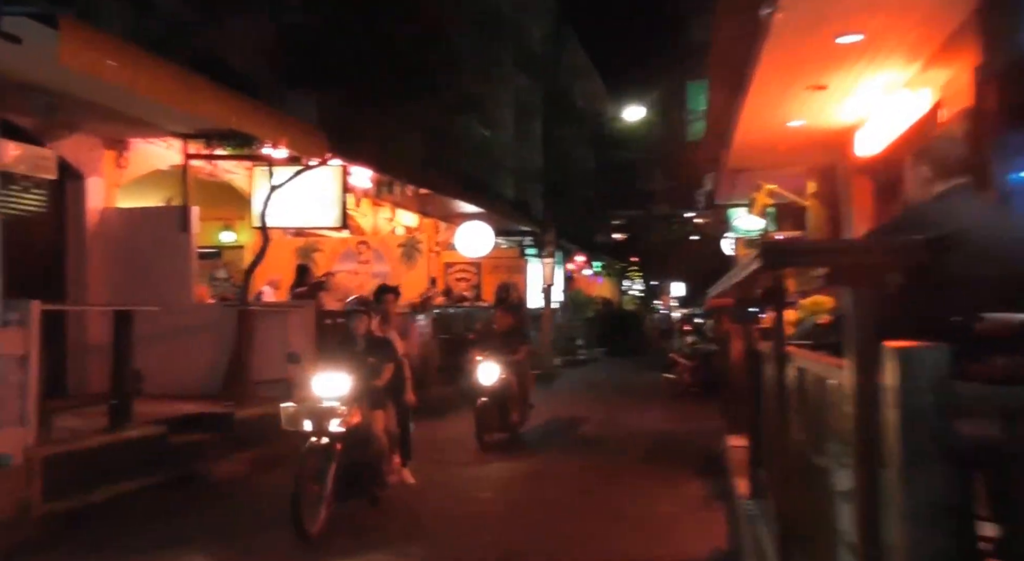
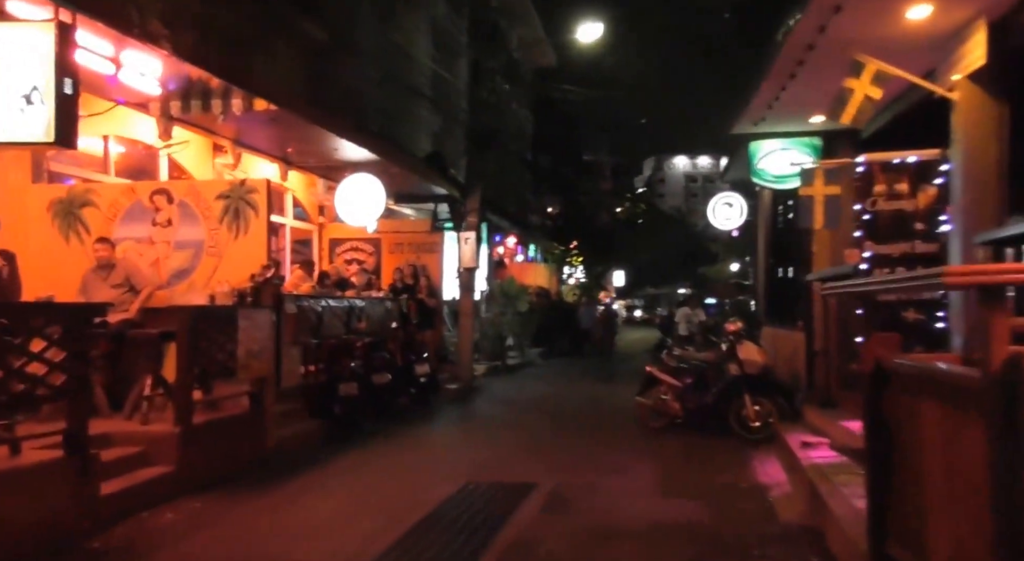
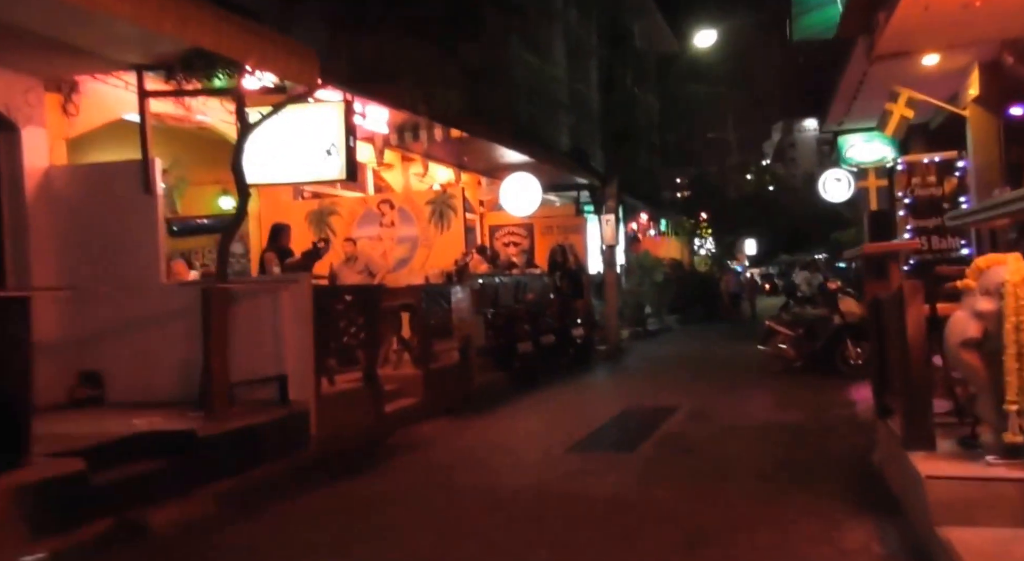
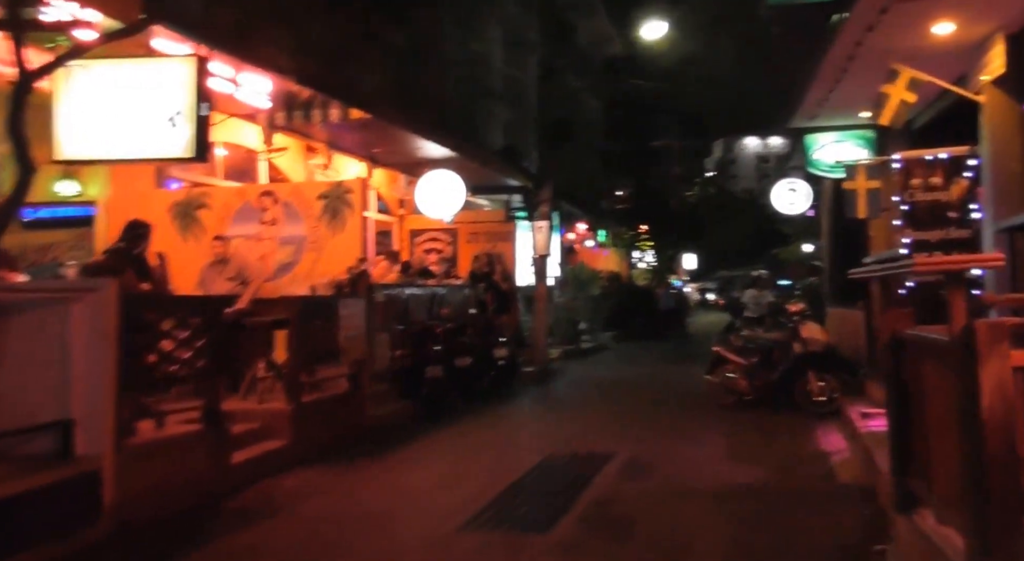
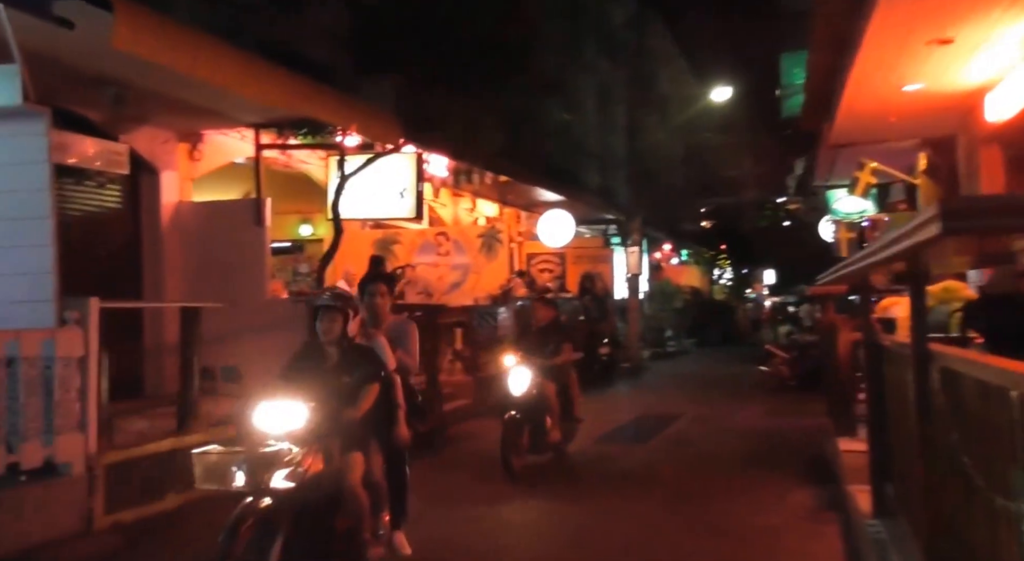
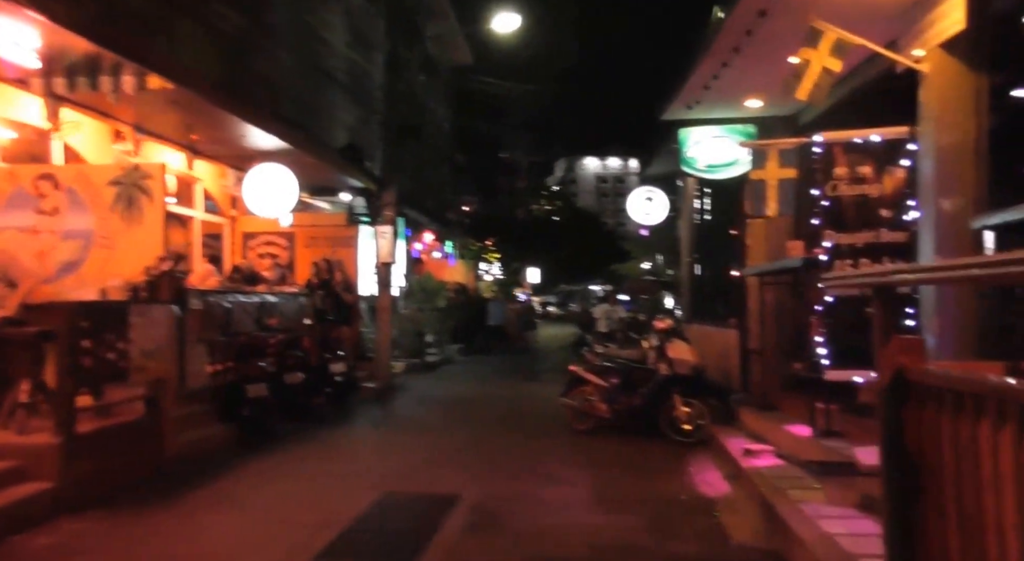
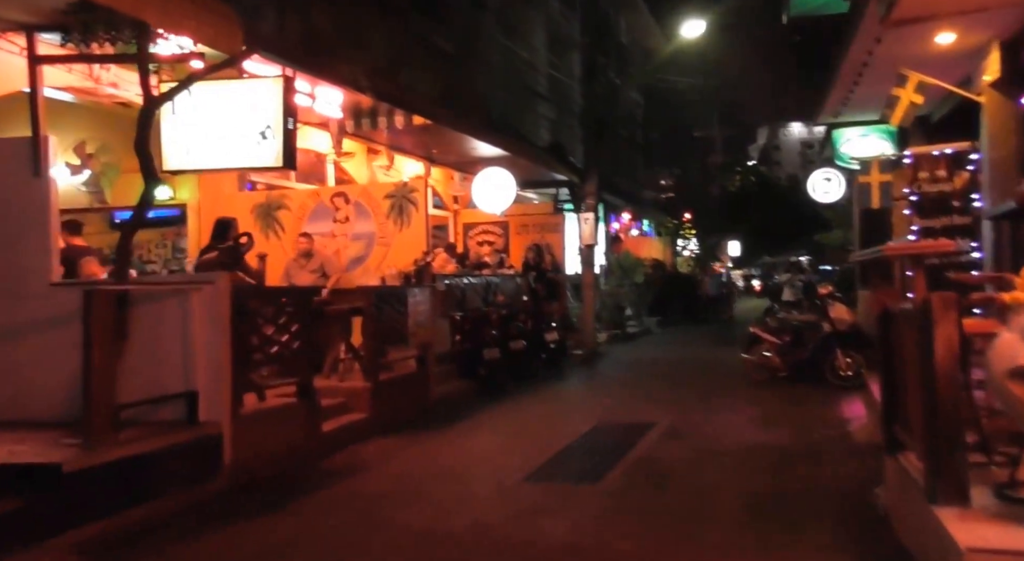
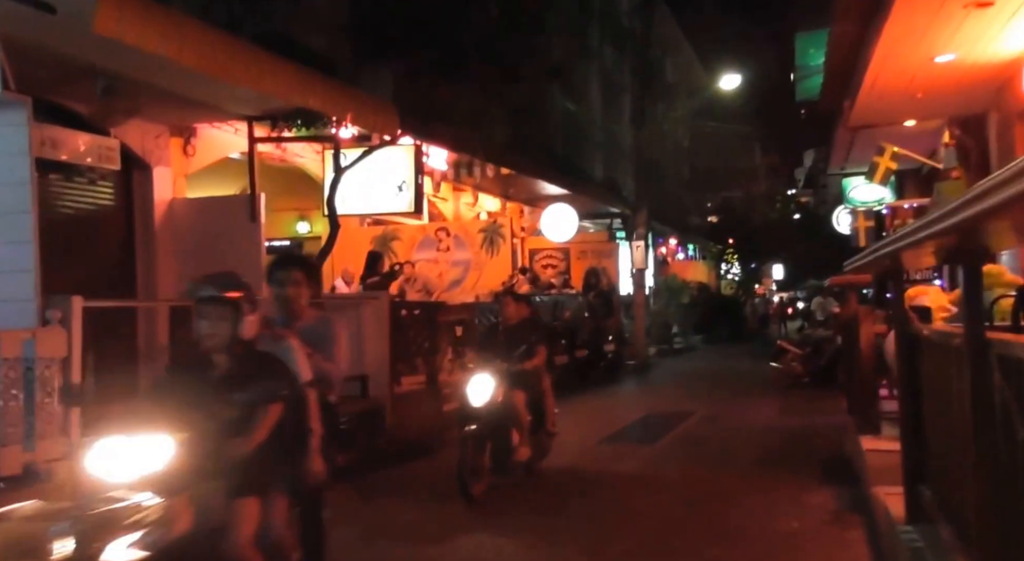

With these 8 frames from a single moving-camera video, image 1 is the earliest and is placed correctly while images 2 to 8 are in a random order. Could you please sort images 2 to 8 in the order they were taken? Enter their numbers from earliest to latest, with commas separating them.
5, 8, 3, 7, 4, 2, 6
